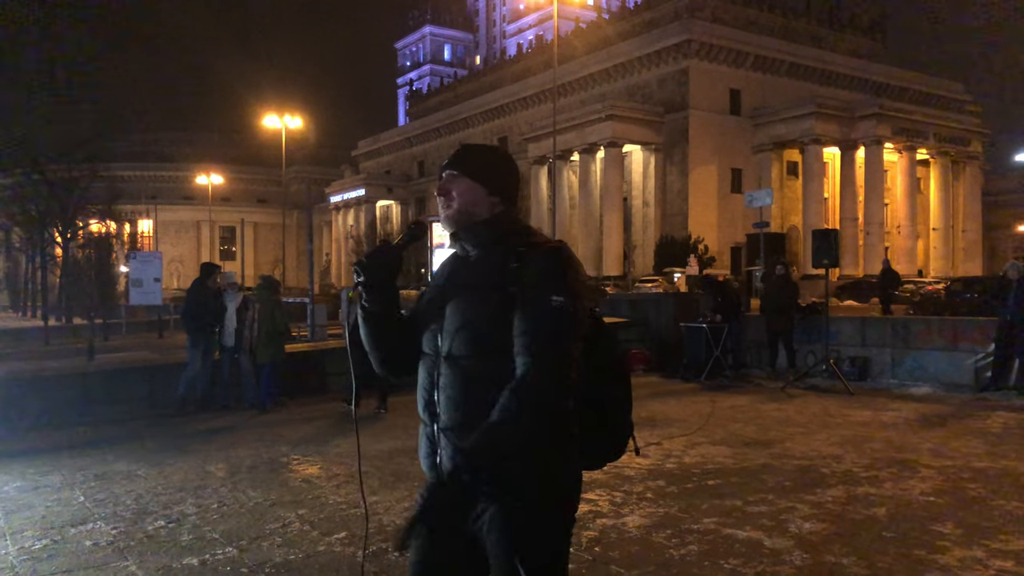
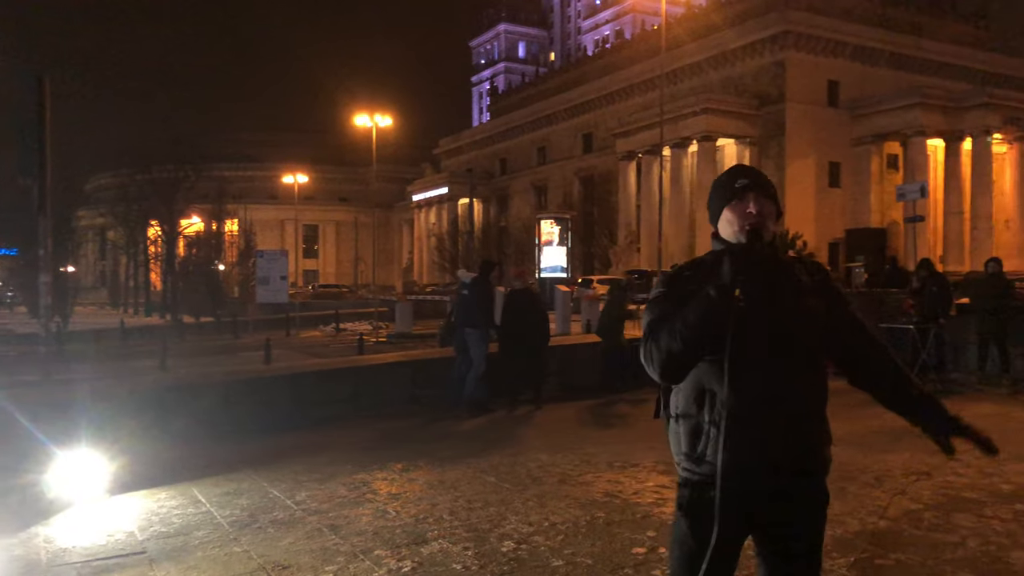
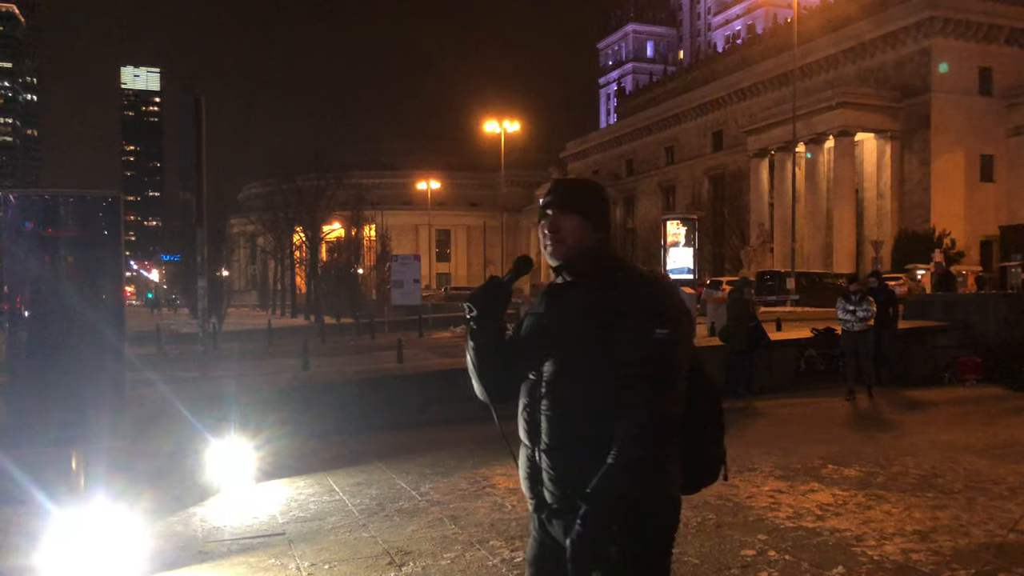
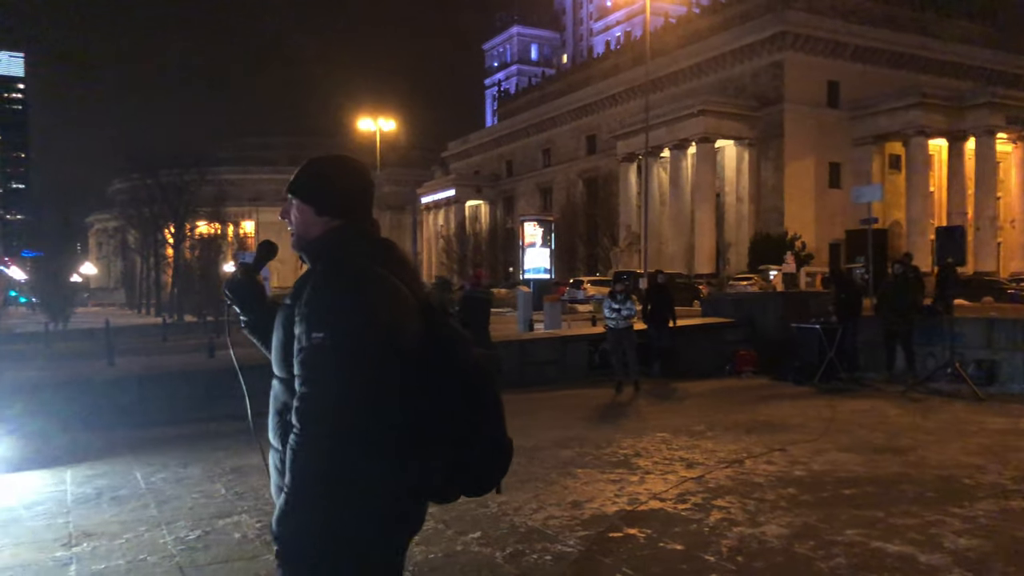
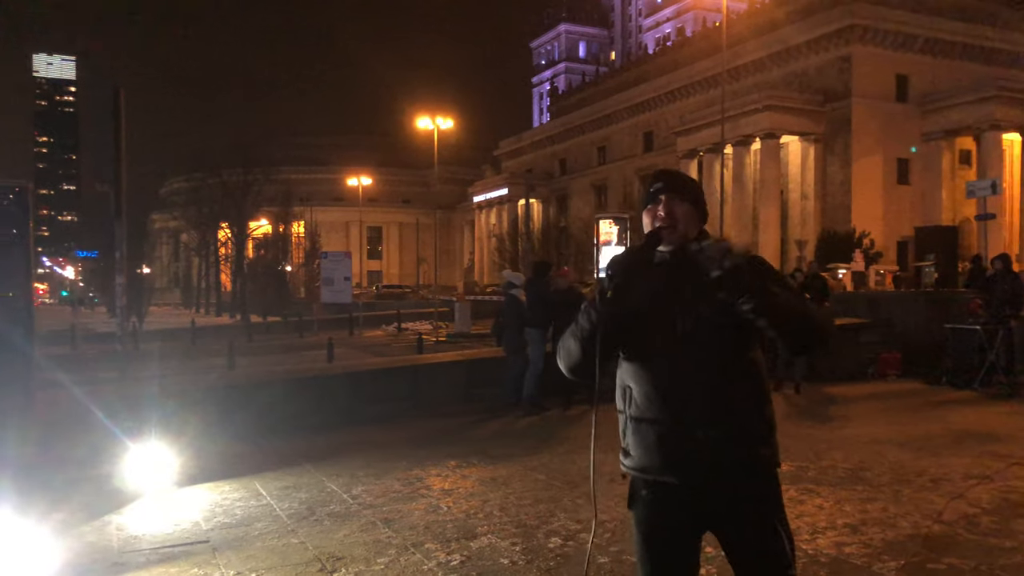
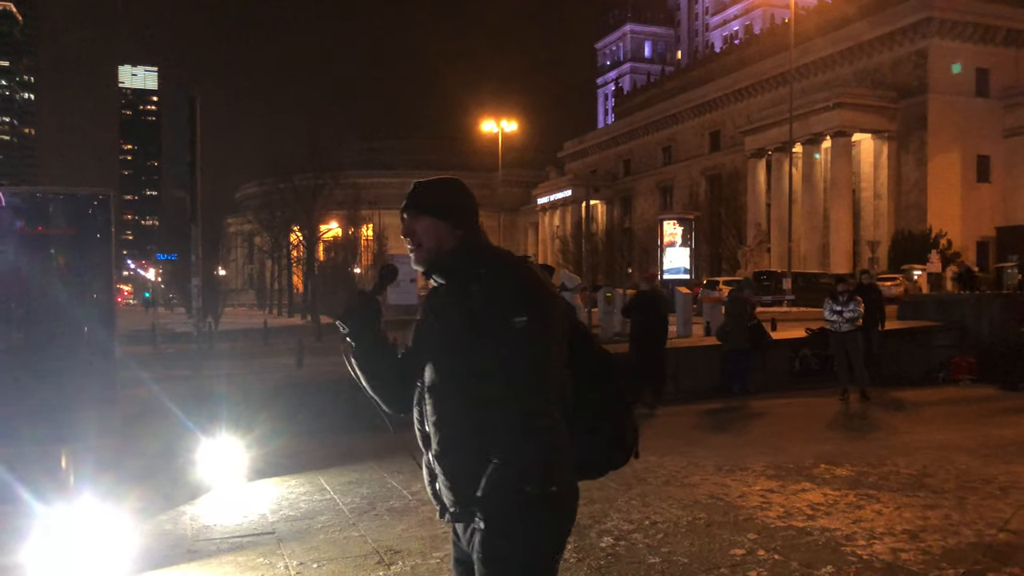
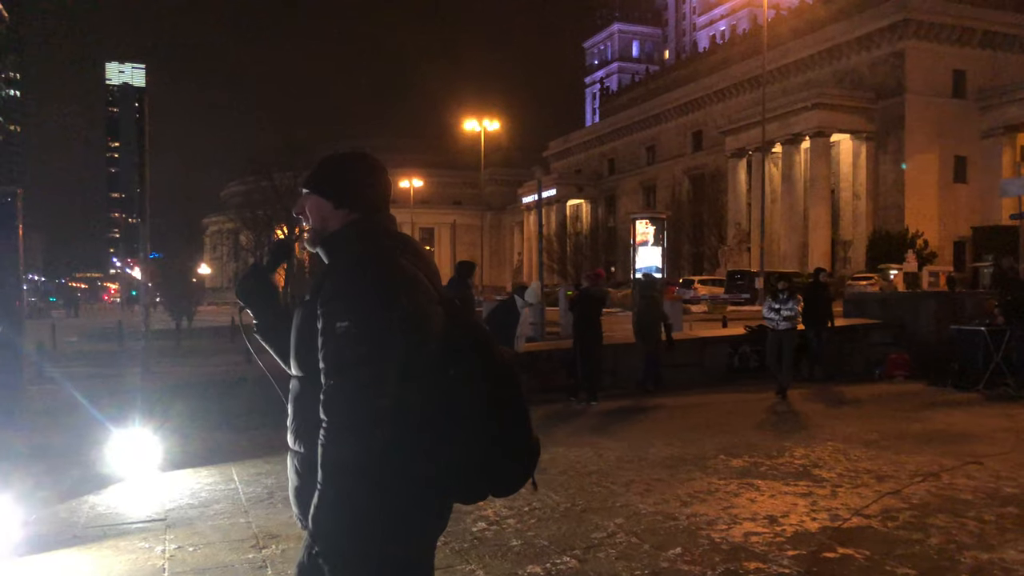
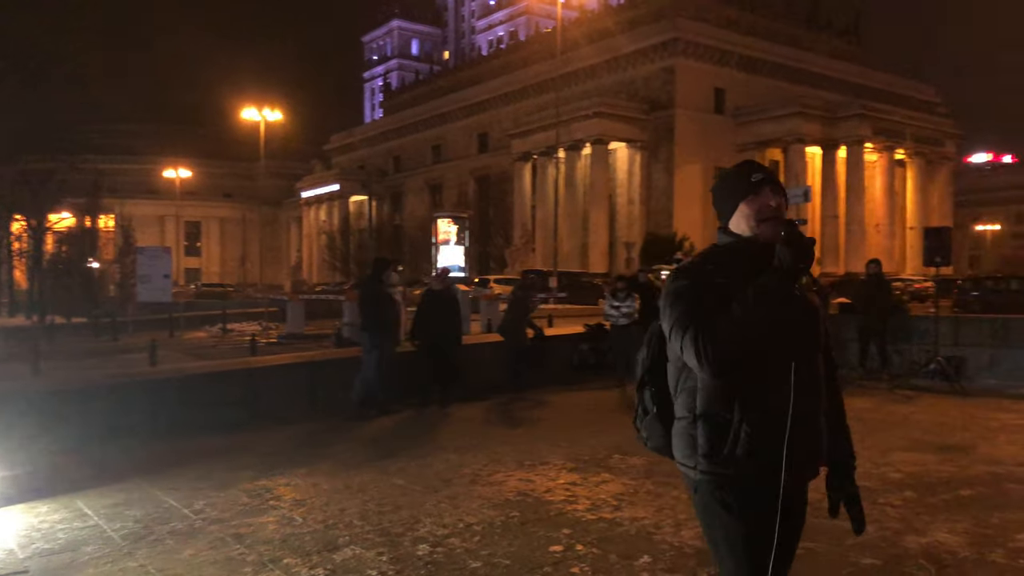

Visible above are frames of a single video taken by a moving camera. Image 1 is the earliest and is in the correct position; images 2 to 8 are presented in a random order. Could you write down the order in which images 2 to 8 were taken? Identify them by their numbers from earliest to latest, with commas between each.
4, 7, 6, 3, 5, 2, 8
